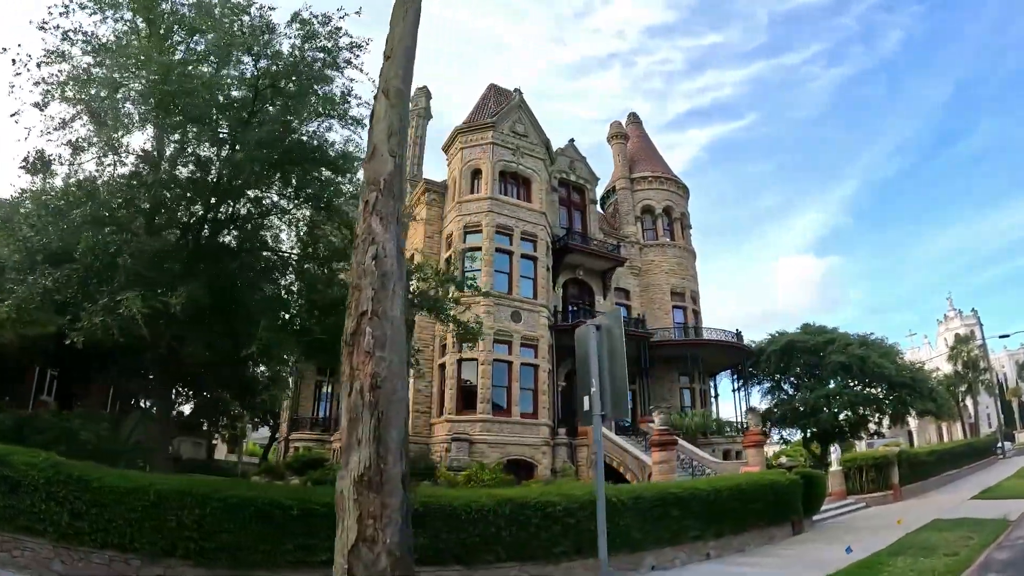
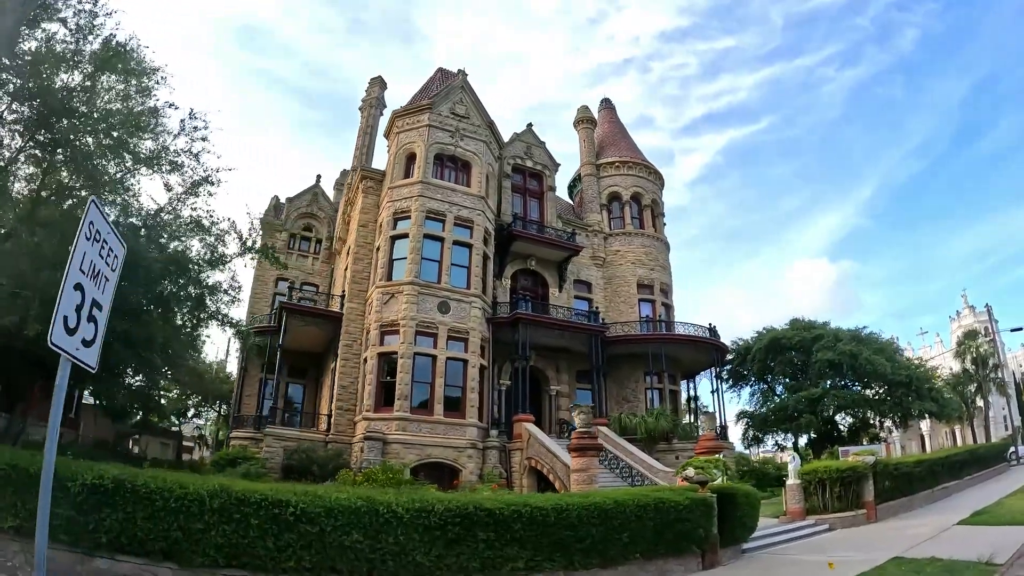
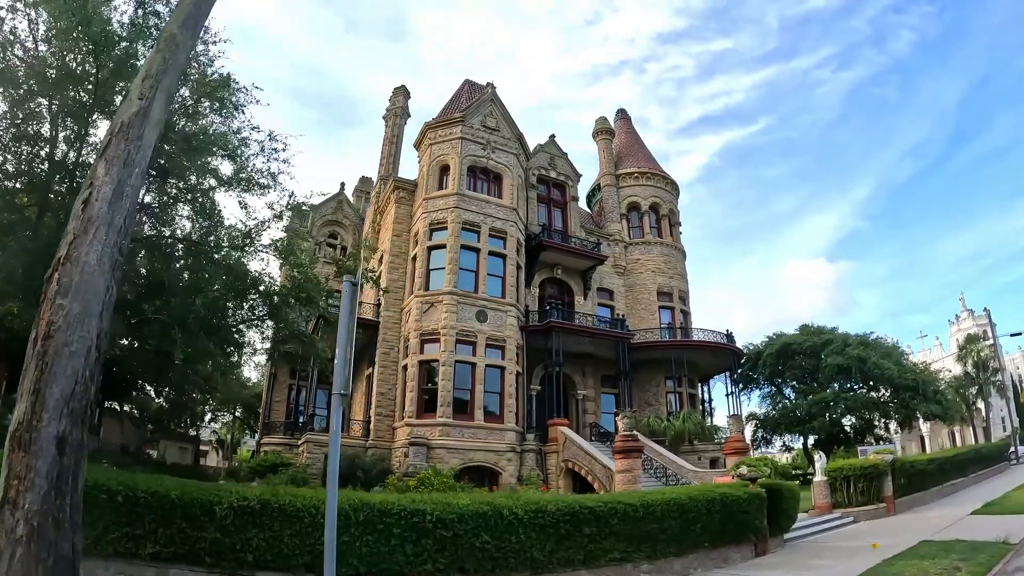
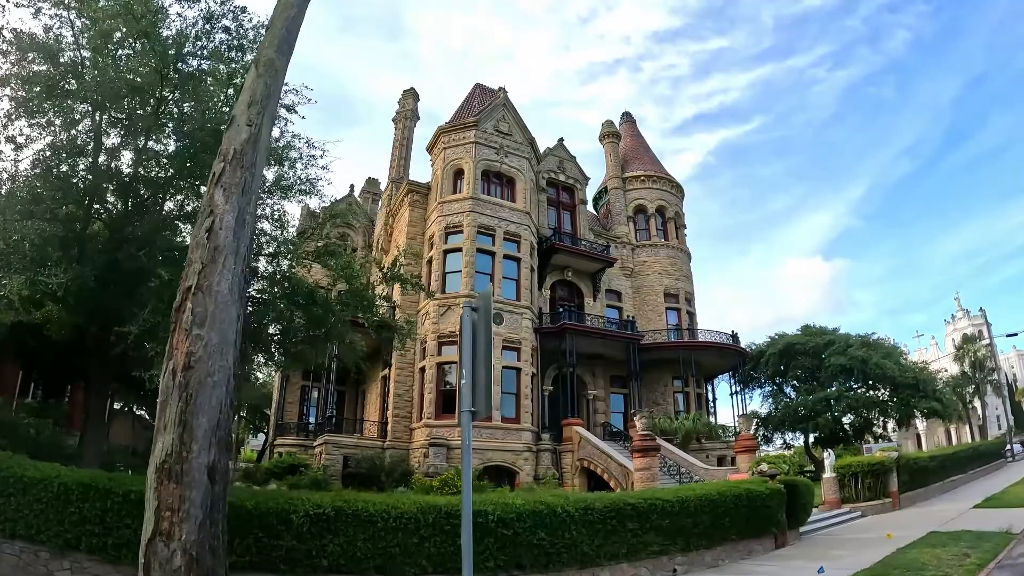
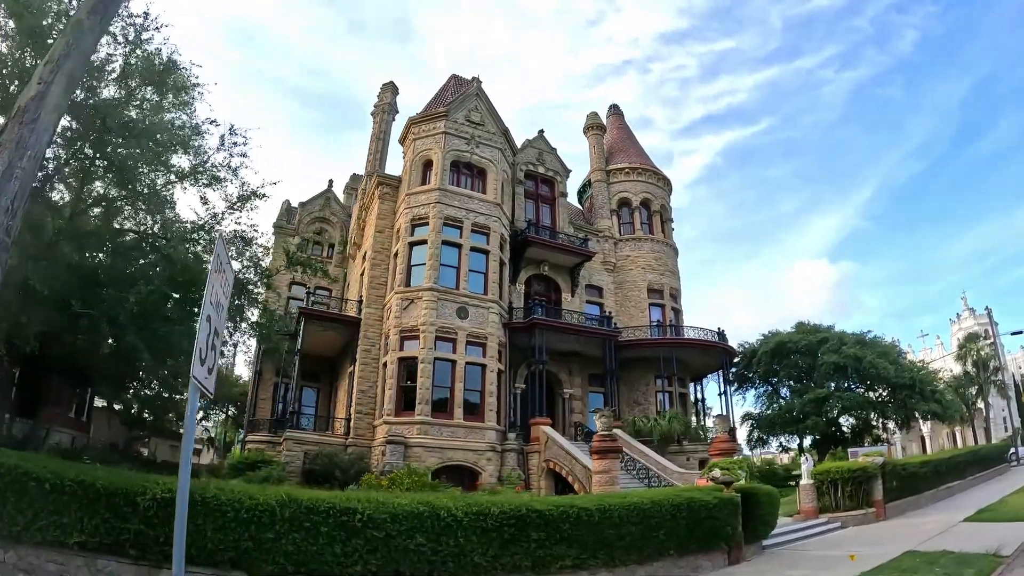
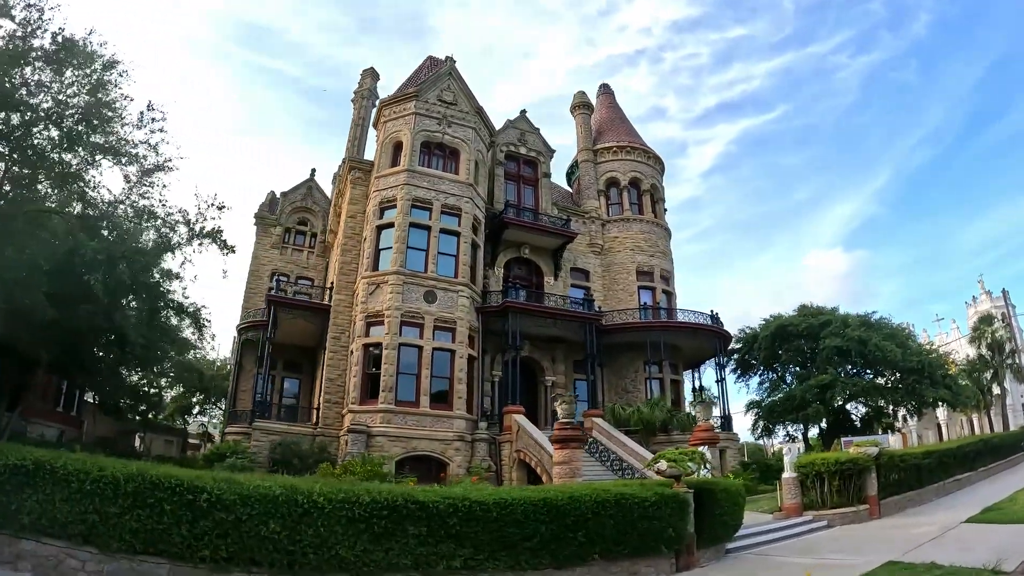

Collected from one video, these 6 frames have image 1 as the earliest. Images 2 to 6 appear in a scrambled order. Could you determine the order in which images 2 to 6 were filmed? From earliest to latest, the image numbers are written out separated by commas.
4, 3, 5, 2, 6
